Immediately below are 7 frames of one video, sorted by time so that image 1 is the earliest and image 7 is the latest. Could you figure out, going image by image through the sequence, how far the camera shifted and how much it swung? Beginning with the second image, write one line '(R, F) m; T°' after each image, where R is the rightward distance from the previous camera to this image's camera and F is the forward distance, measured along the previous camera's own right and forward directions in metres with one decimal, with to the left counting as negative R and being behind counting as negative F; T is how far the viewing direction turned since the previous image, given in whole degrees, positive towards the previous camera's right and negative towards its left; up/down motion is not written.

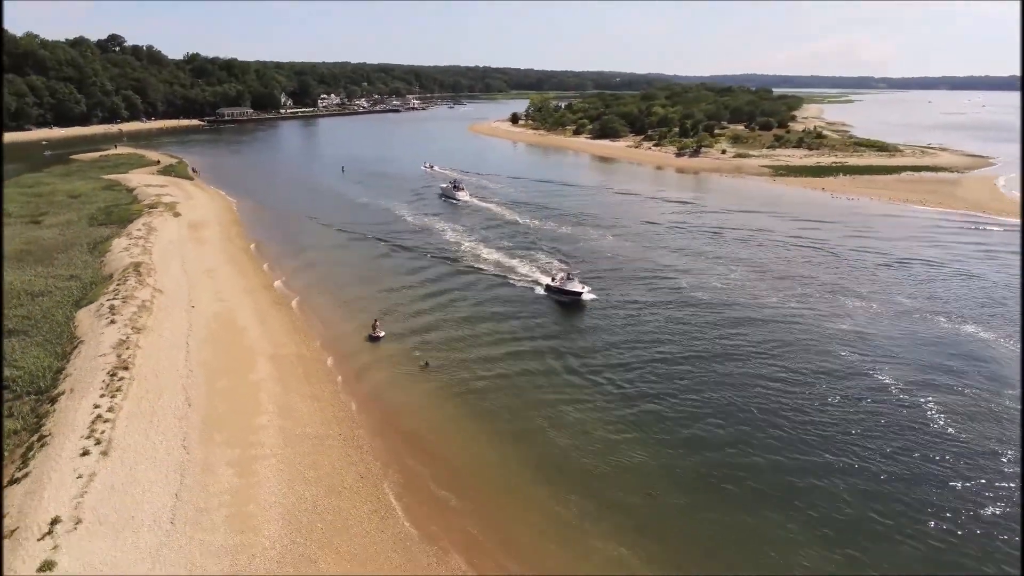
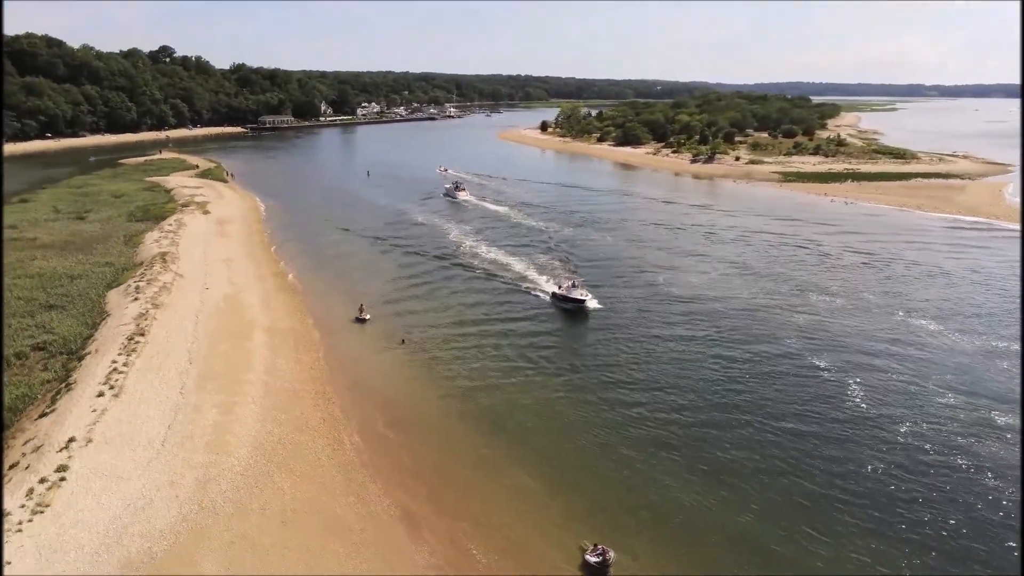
(+2.7, -3.1) m; -3°
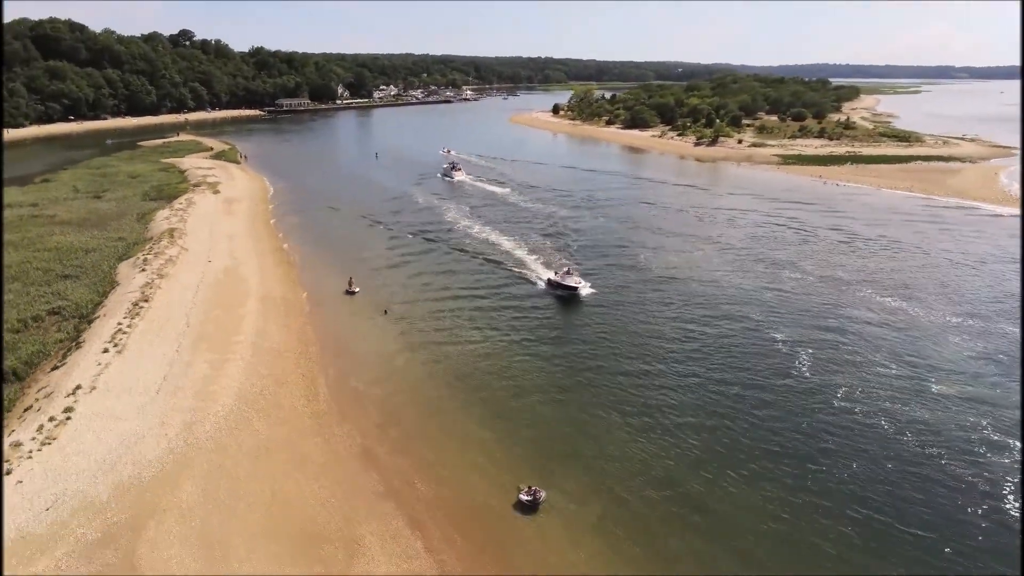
(+1.8, -2.1) m; -2°
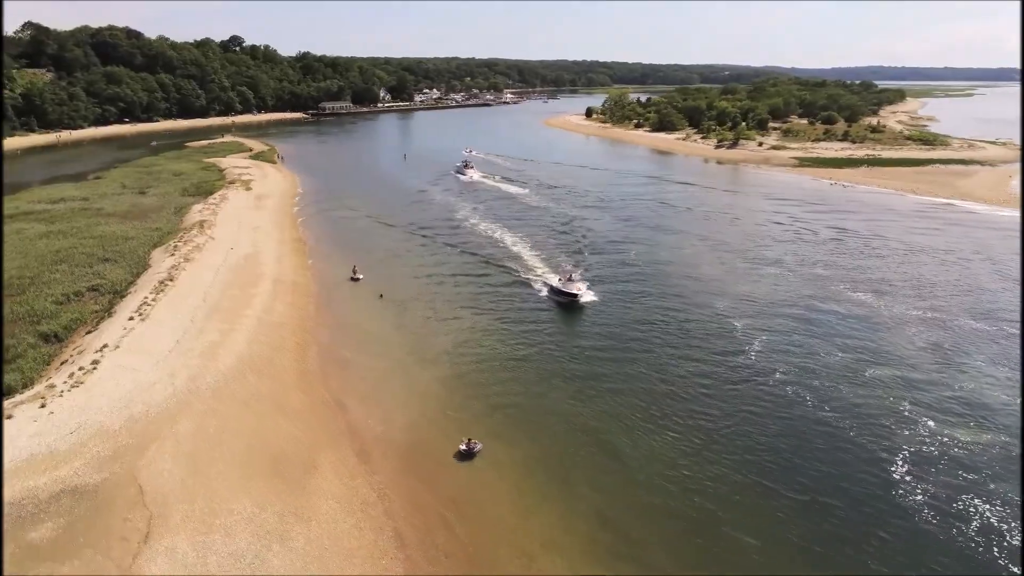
(+2.7, -3.0) m; -3°
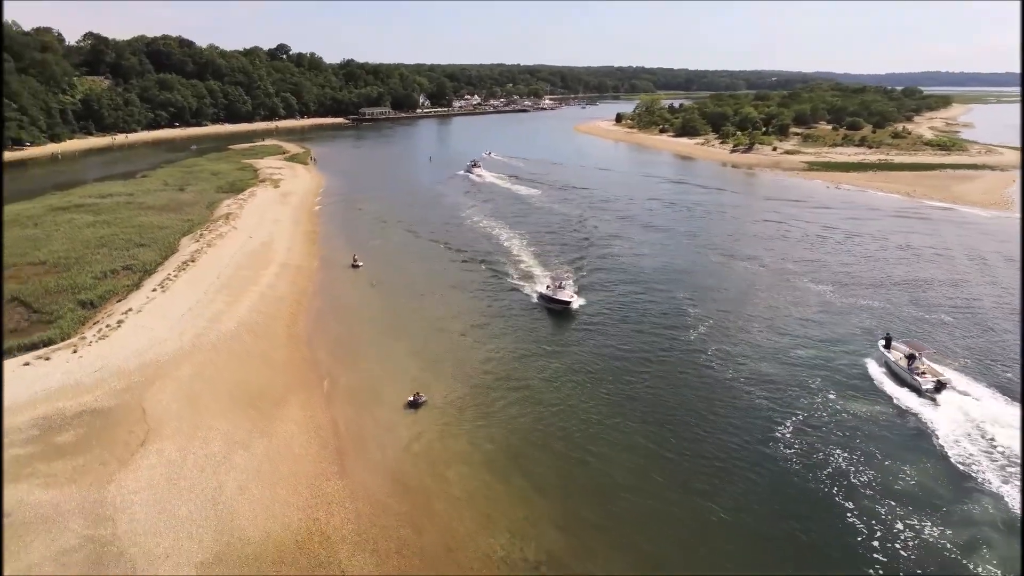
(+3.2, -3.7) m; -3°
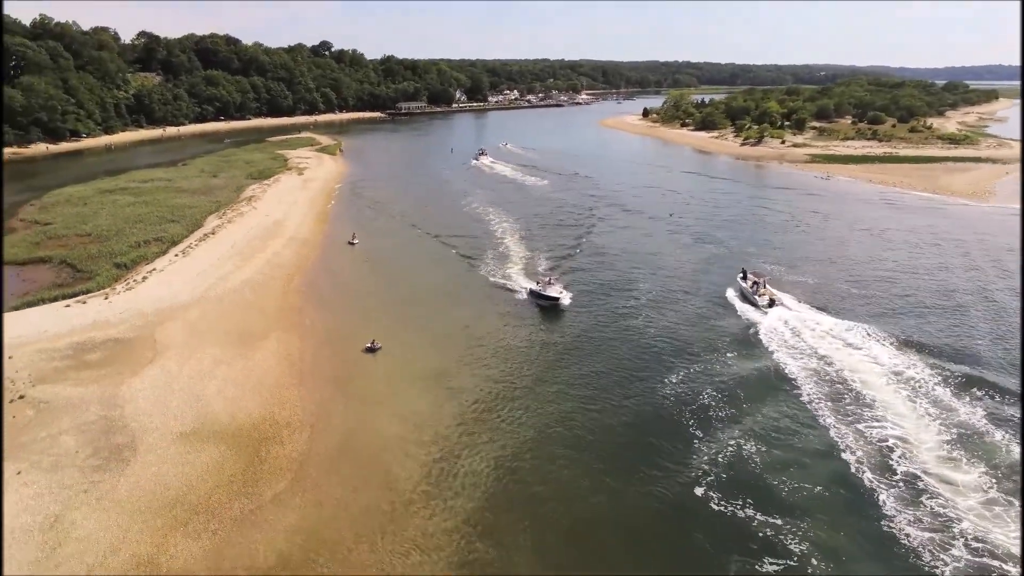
(+3.7, -4.6) m; -3°
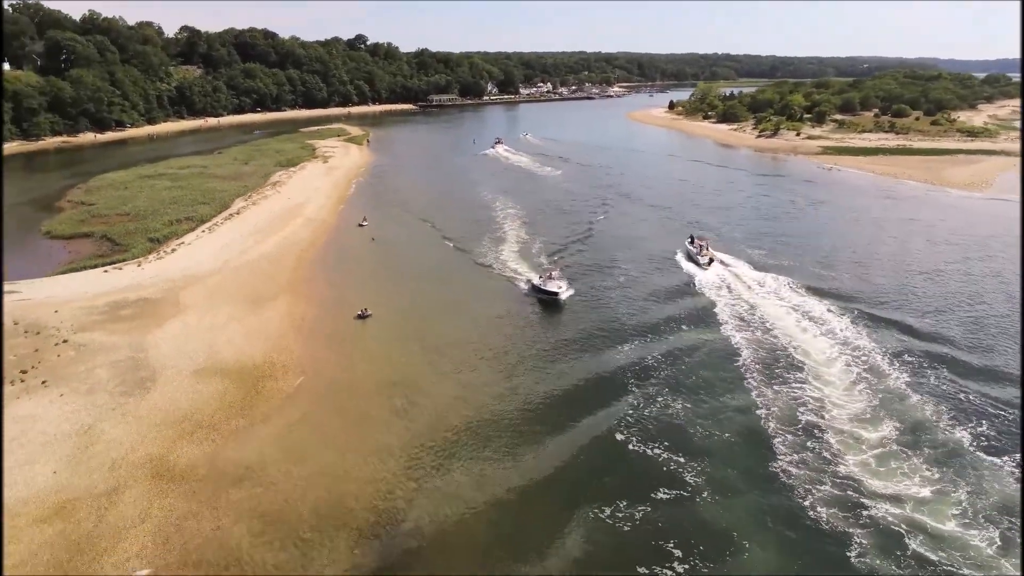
(+2.3, -3.2) m; -3°
